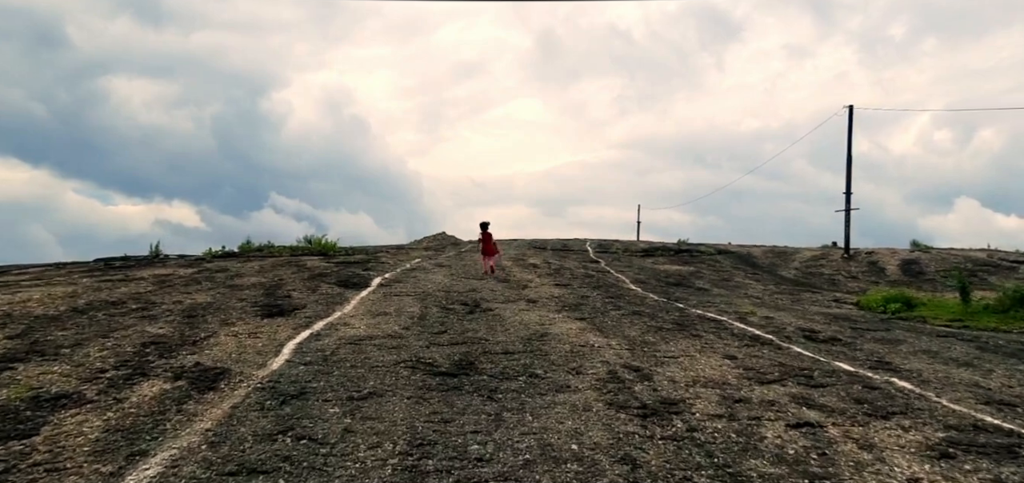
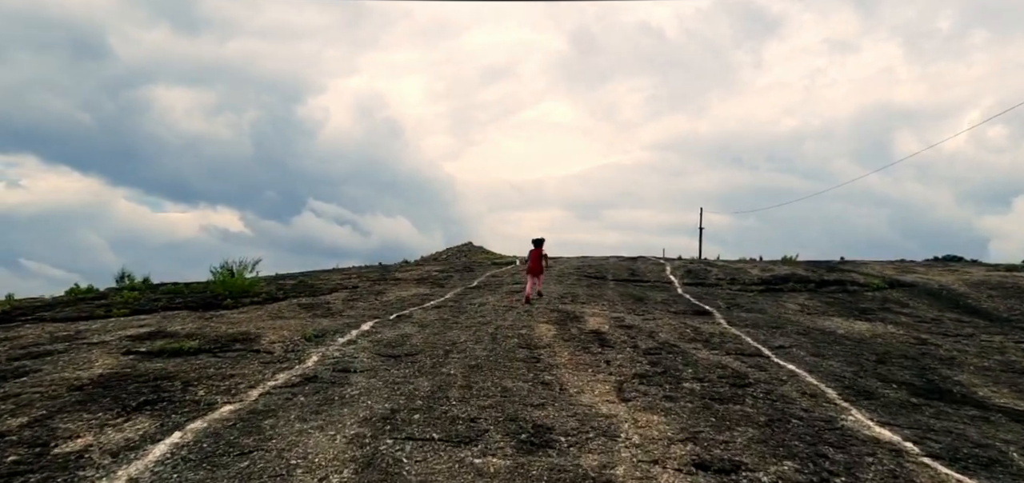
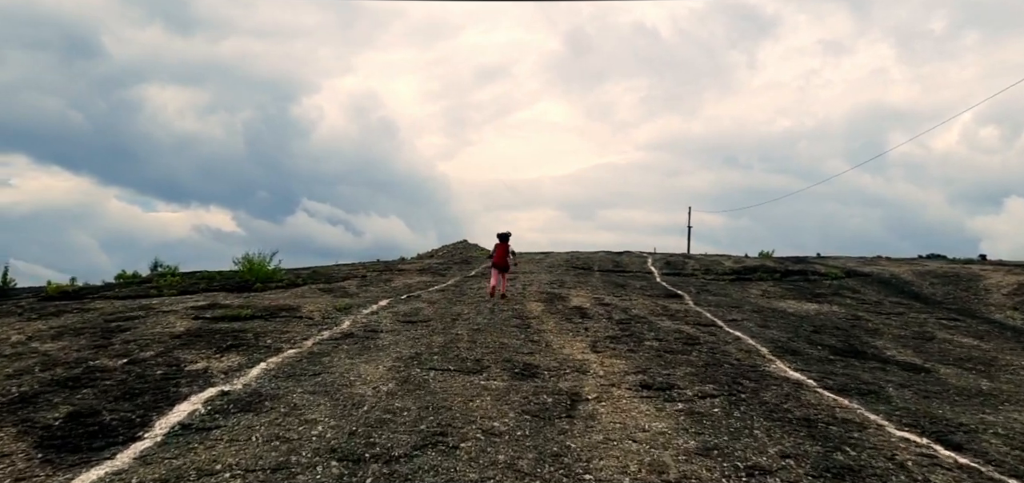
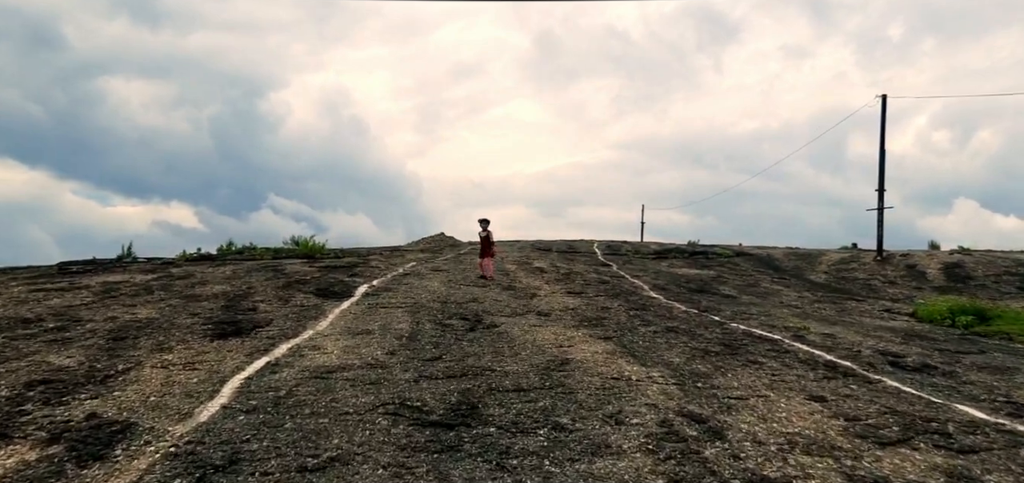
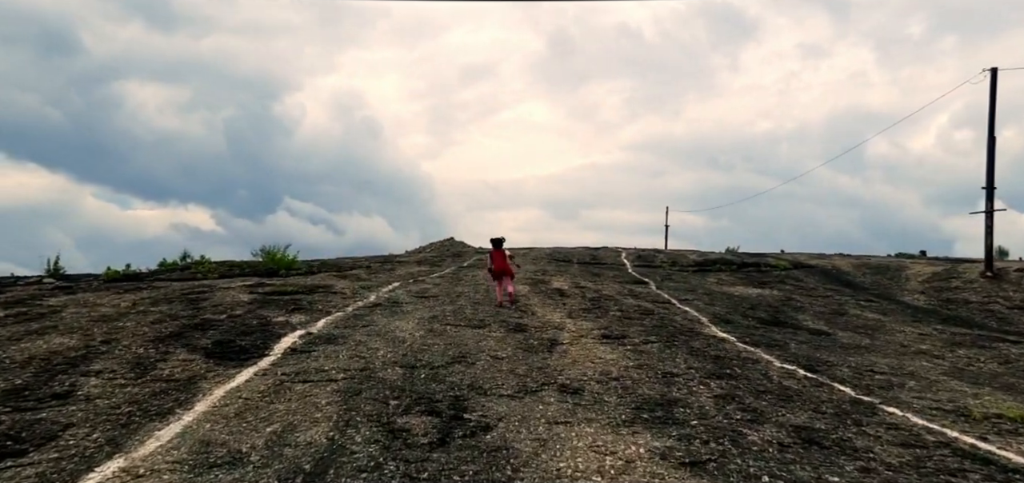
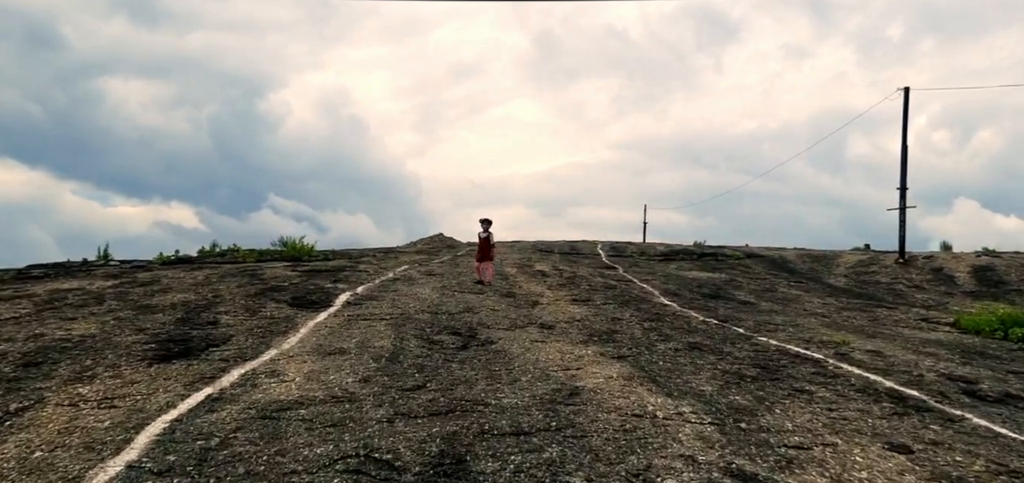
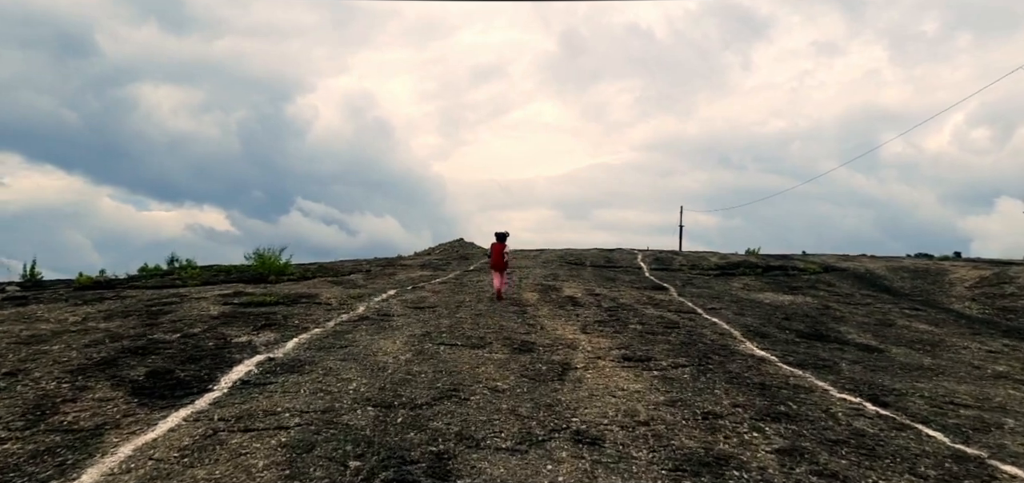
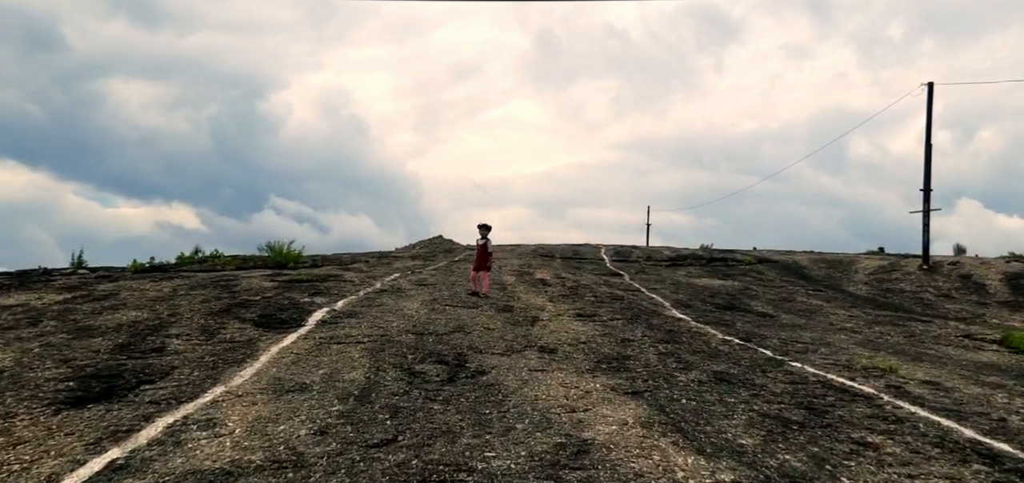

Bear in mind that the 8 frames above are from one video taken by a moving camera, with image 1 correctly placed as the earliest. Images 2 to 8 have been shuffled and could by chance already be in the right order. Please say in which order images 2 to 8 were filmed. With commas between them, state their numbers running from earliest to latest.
4, 6, 8, 5, 7, 3, 2
